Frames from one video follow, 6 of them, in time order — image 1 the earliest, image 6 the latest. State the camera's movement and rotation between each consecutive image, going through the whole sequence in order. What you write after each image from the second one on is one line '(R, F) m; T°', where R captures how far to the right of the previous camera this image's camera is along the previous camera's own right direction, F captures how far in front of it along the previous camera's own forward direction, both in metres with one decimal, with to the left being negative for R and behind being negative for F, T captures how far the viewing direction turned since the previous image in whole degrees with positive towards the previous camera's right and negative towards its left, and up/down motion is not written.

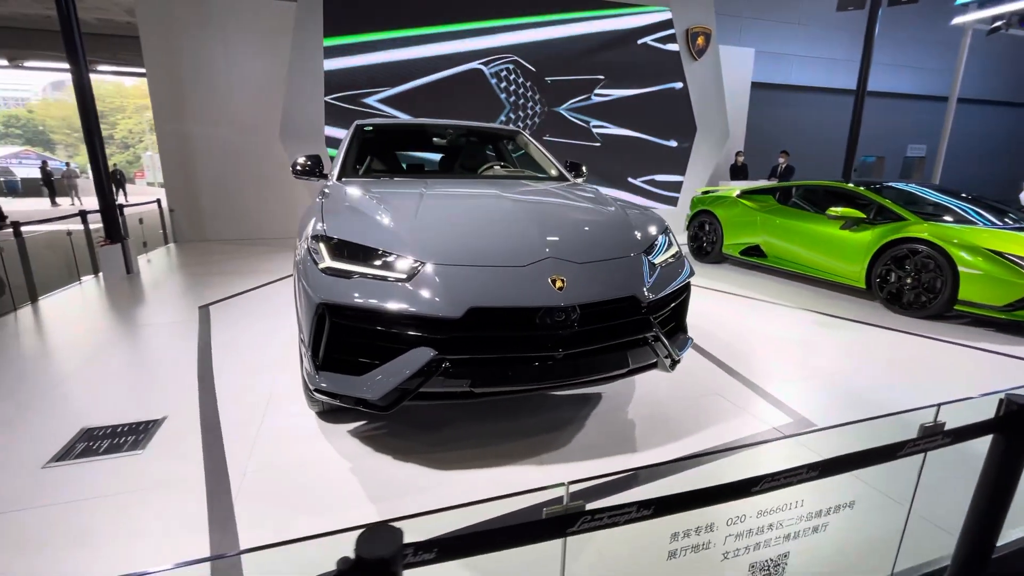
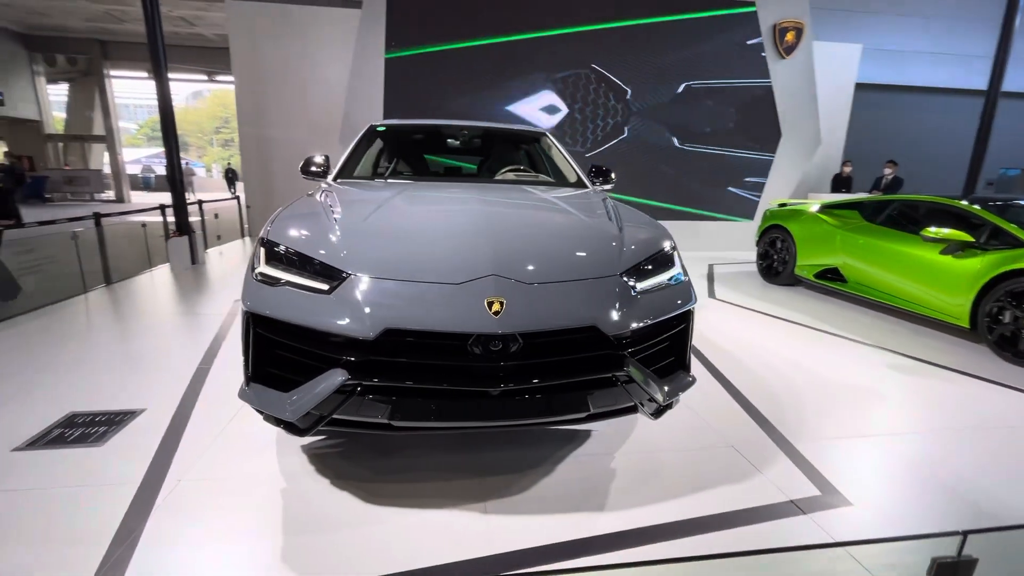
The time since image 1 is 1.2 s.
(+0.4, +0.3) m; -9°
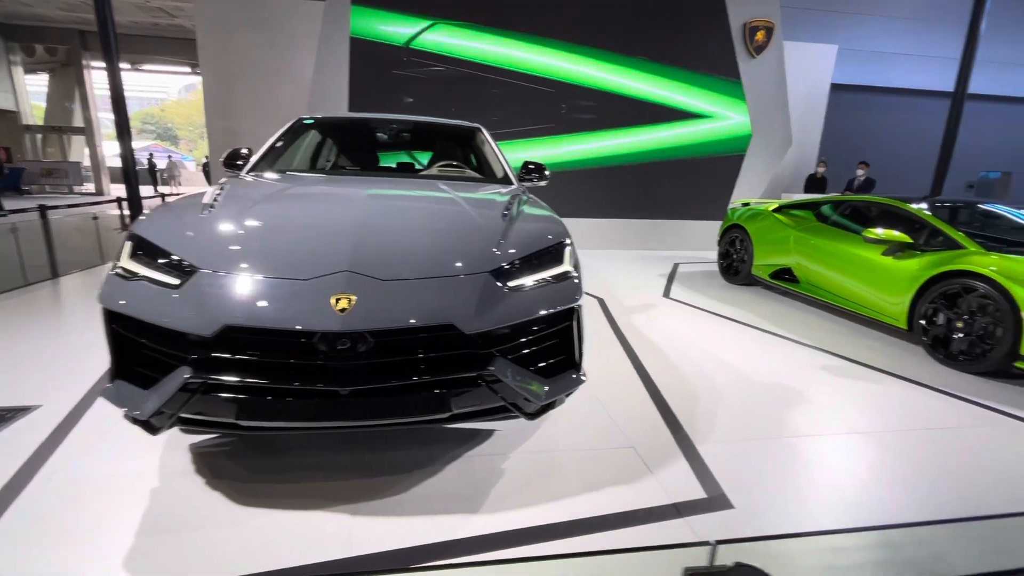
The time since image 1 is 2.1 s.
(+0.4, 0.0) m; +1°
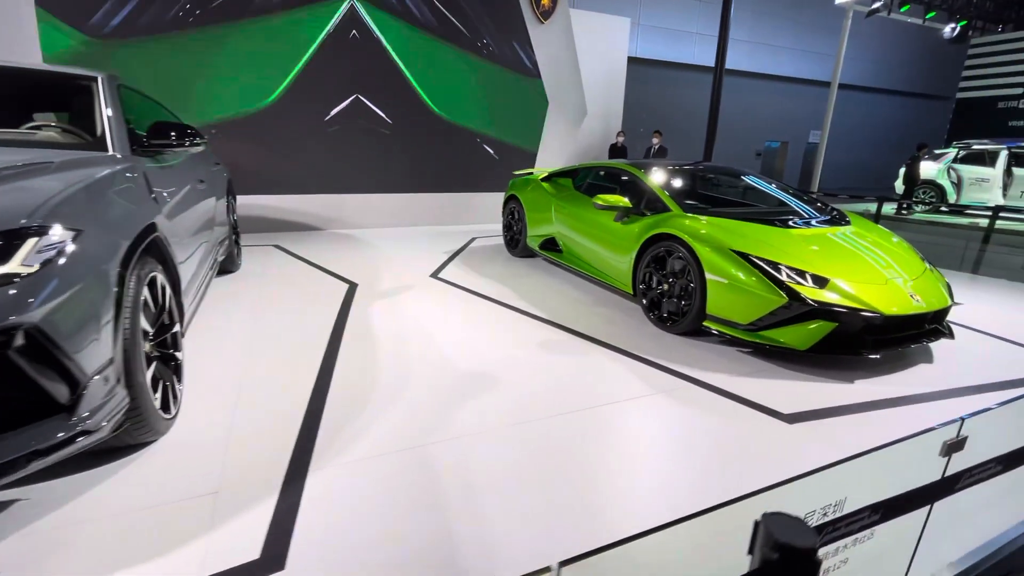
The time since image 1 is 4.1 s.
(+1.1, +0.3) m; +14°
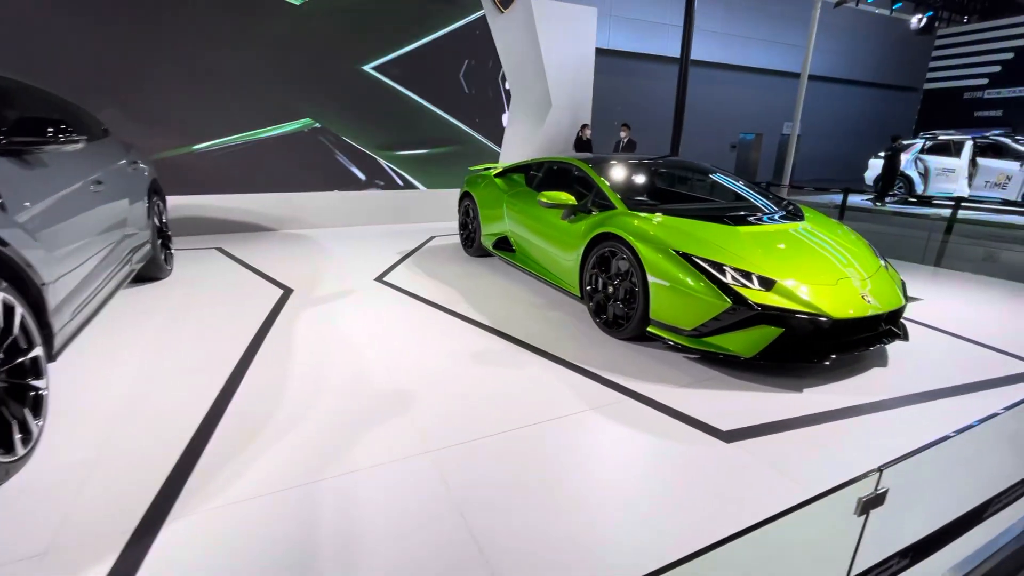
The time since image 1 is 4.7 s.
(+0.3, +0.2) m; +2°
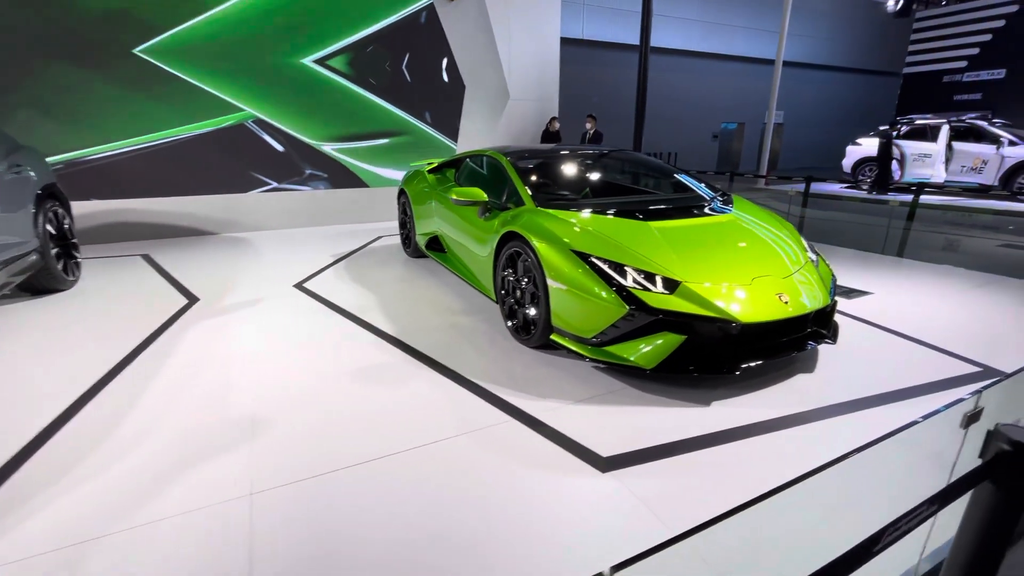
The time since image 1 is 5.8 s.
(+0.5, +0.2) m; 0°
